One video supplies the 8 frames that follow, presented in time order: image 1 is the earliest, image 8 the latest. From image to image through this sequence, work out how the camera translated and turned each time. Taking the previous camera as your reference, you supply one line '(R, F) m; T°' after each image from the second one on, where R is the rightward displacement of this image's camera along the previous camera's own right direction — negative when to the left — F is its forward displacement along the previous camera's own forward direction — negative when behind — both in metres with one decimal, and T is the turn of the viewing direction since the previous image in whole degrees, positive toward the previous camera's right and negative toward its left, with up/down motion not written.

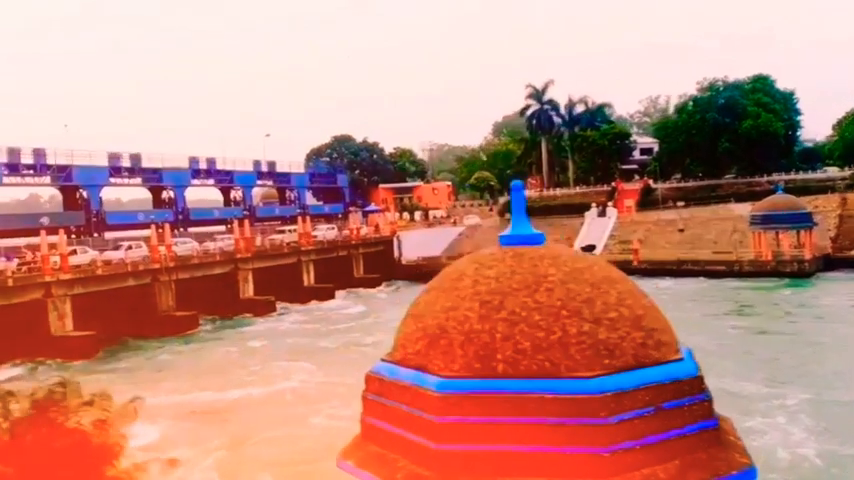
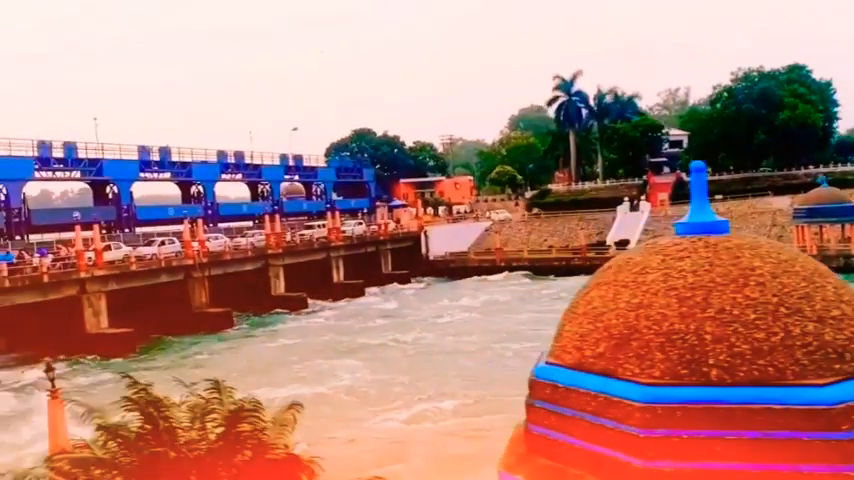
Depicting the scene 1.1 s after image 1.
(-1.2, +0.7) m; -1°
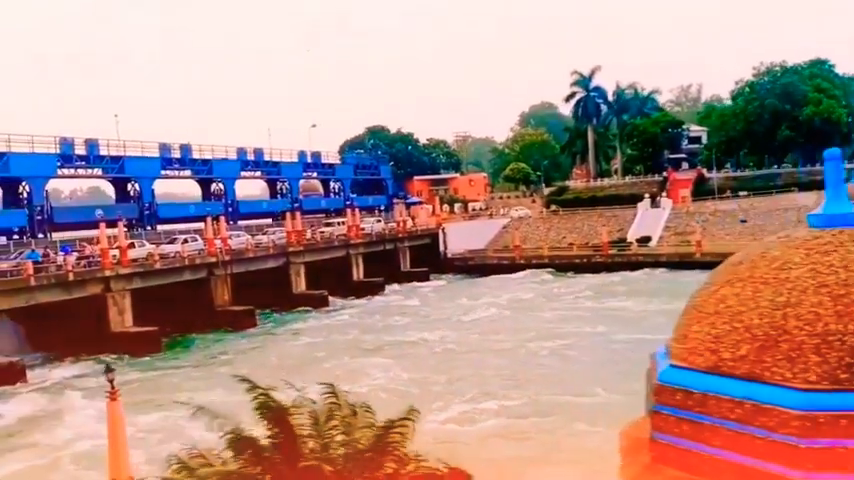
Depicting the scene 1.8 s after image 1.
(-0.8, +0.3) m; -1°
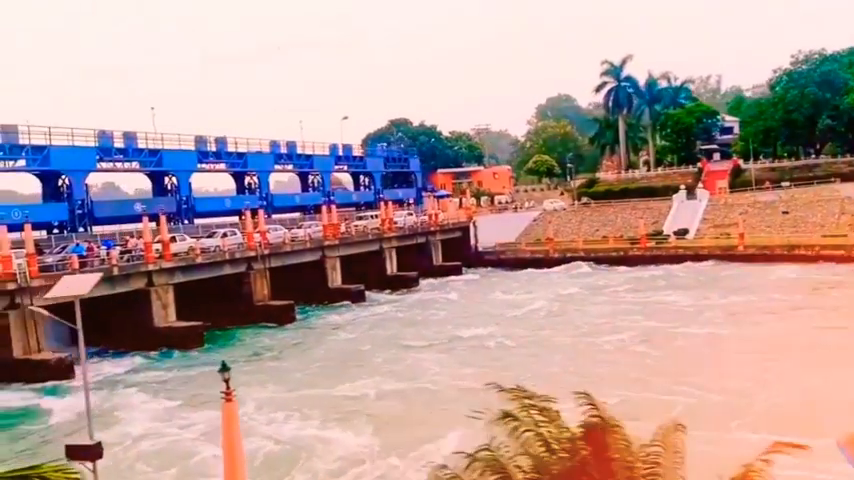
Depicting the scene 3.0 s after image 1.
(-1.4, +0.5) m; -1°
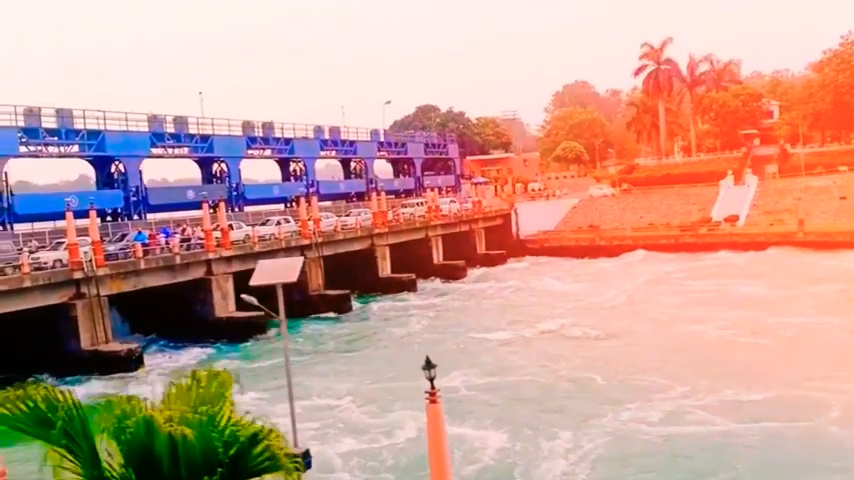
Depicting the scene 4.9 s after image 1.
(-2.2, +0.7) m; -1°
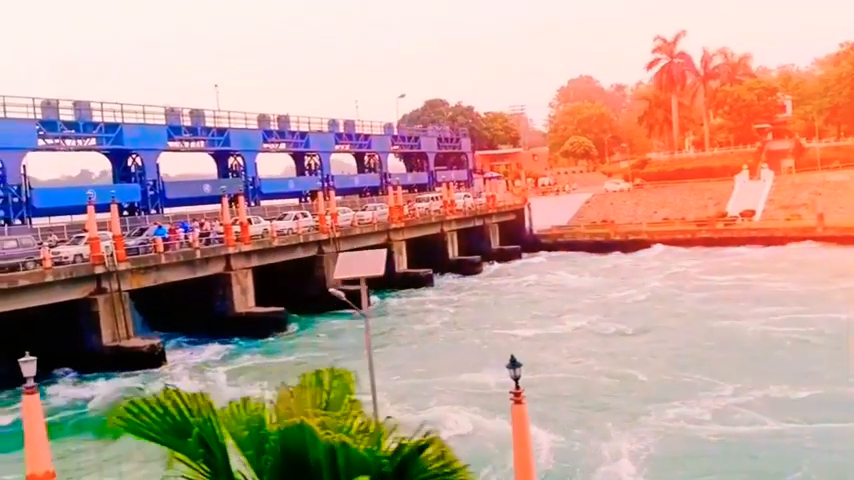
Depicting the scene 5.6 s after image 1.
(-0.8, +0.3) m; 0°
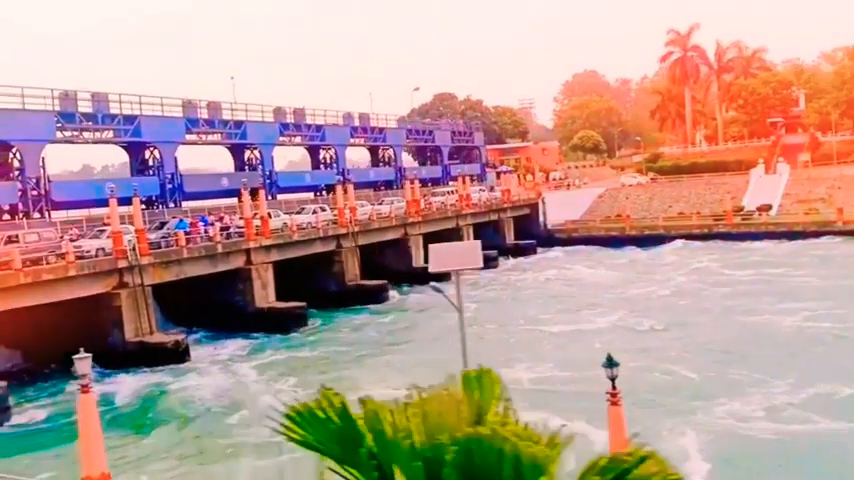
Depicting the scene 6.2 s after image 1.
(-0.8, +0.3) m; 0°
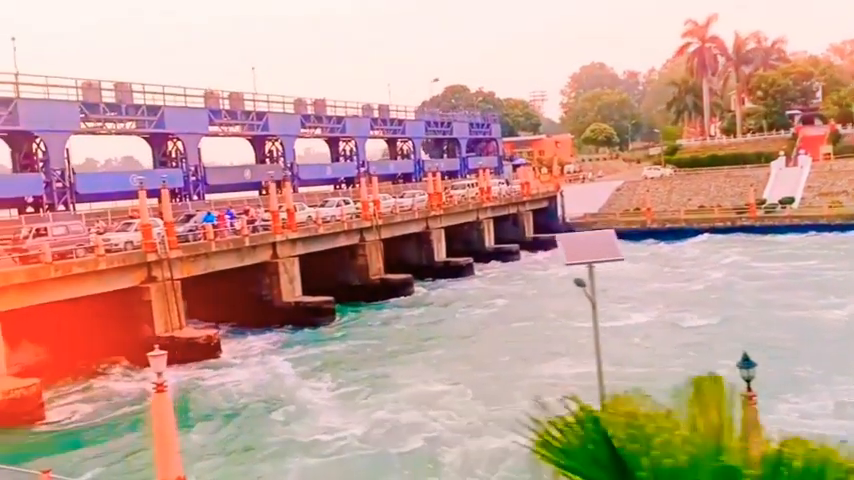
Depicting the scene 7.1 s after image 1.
(-1.0, +0.4) m; 0°
